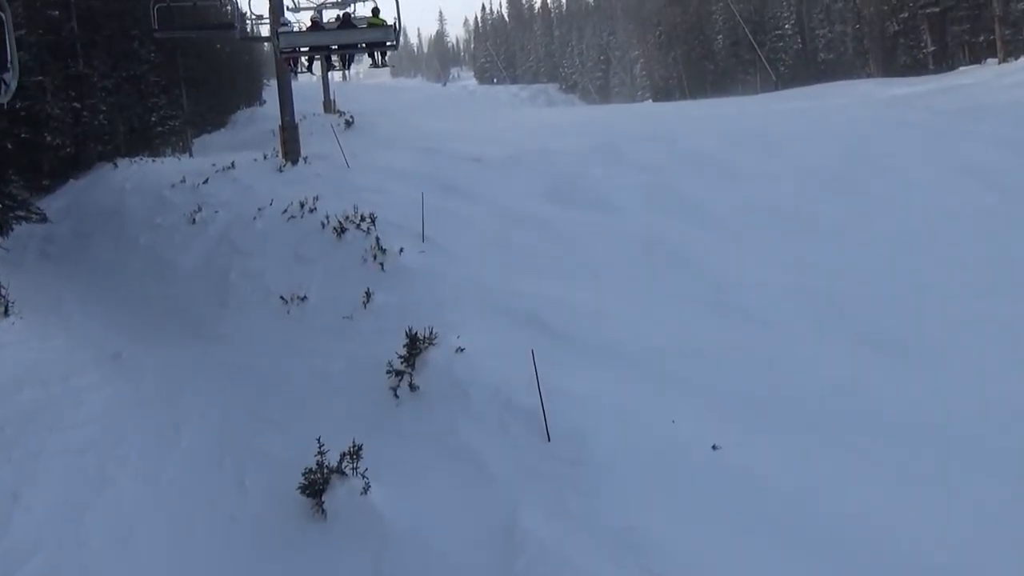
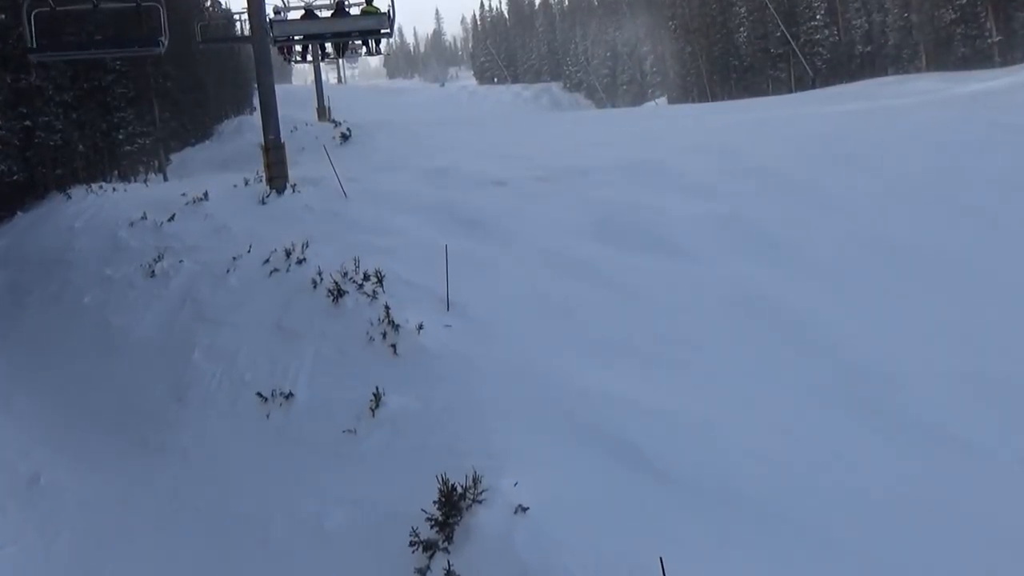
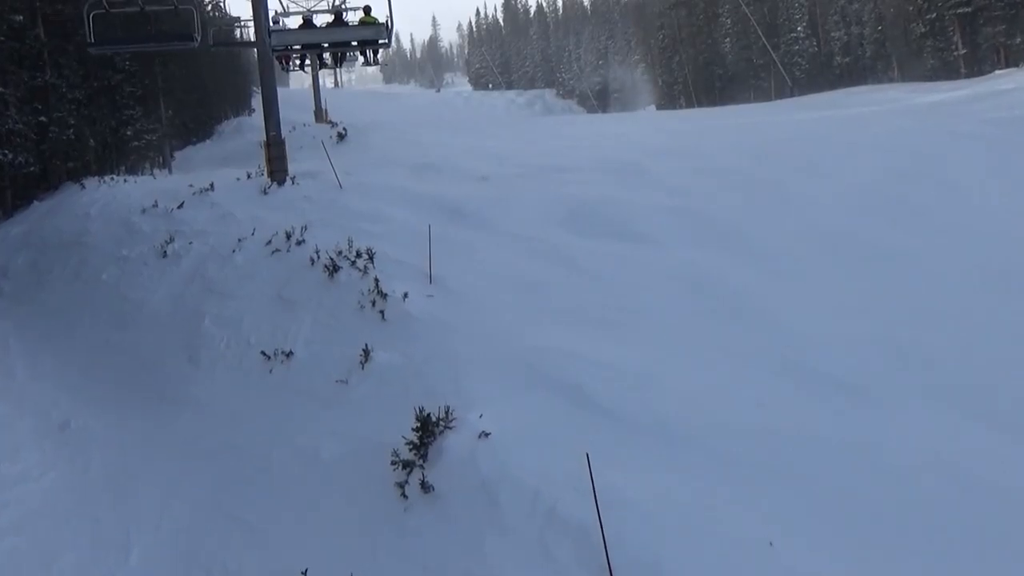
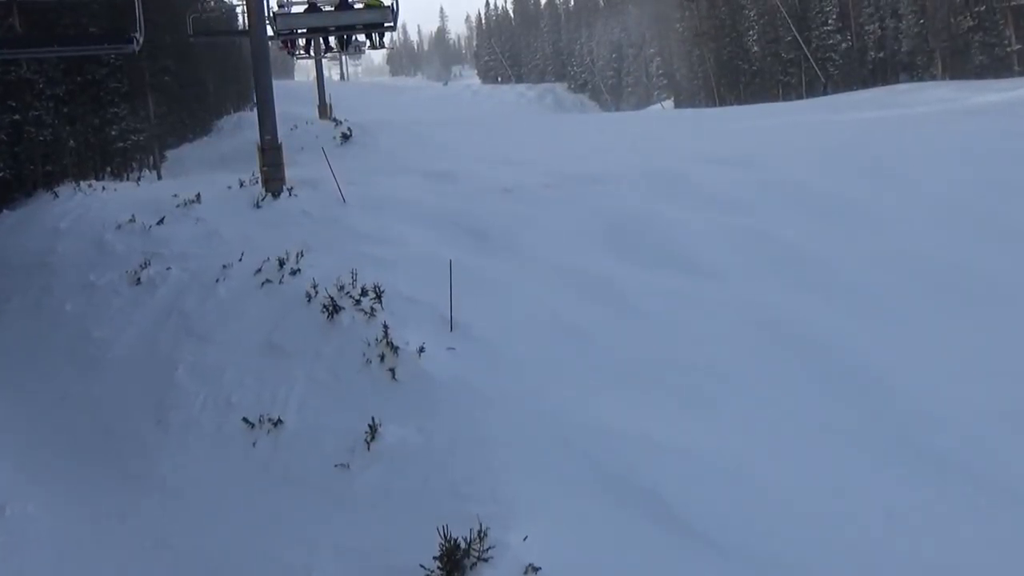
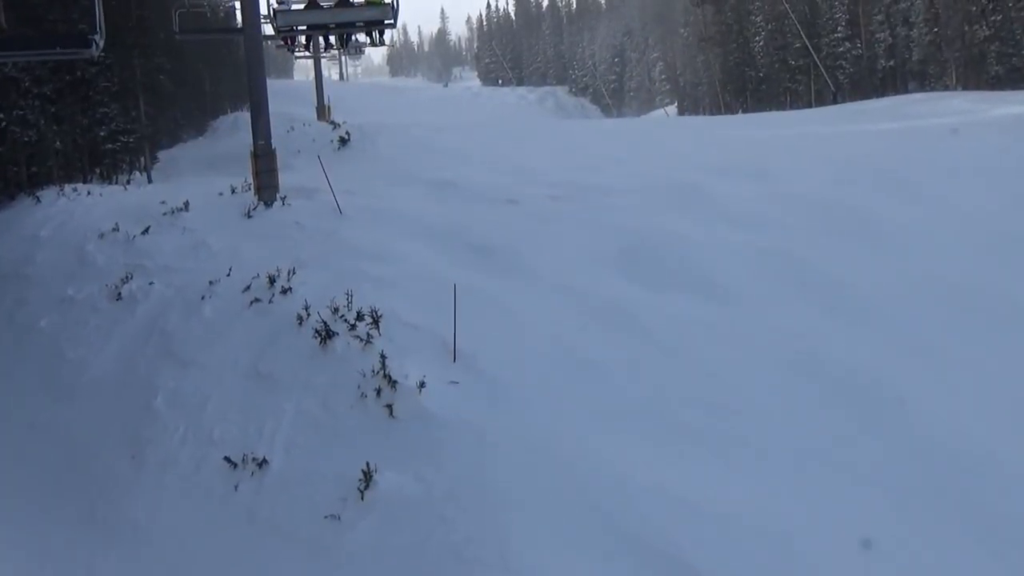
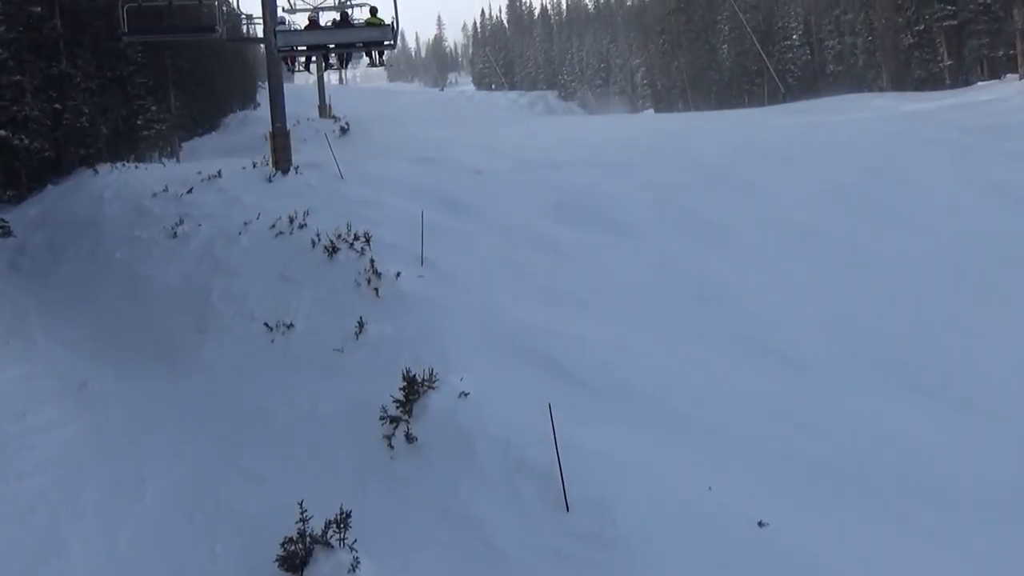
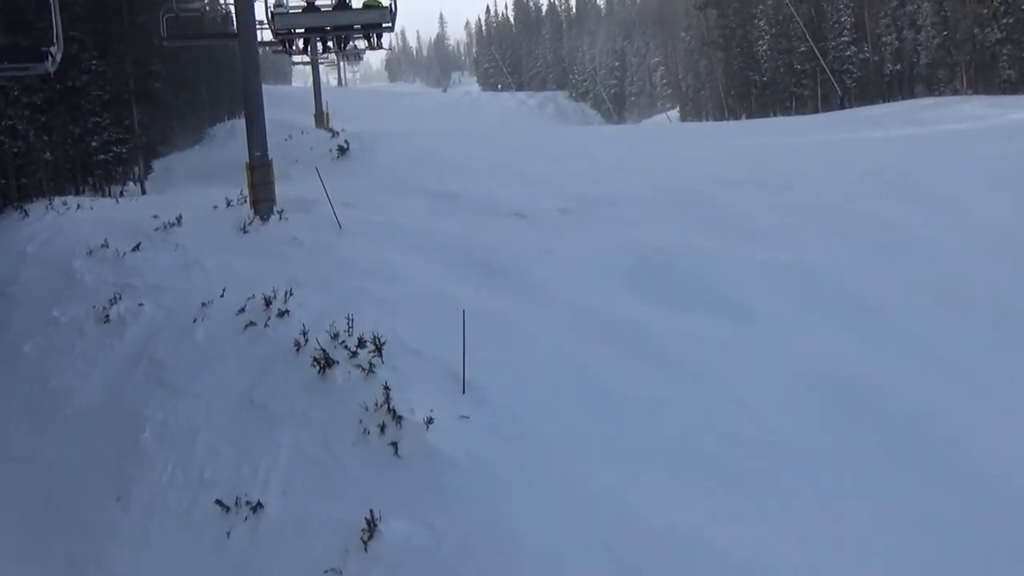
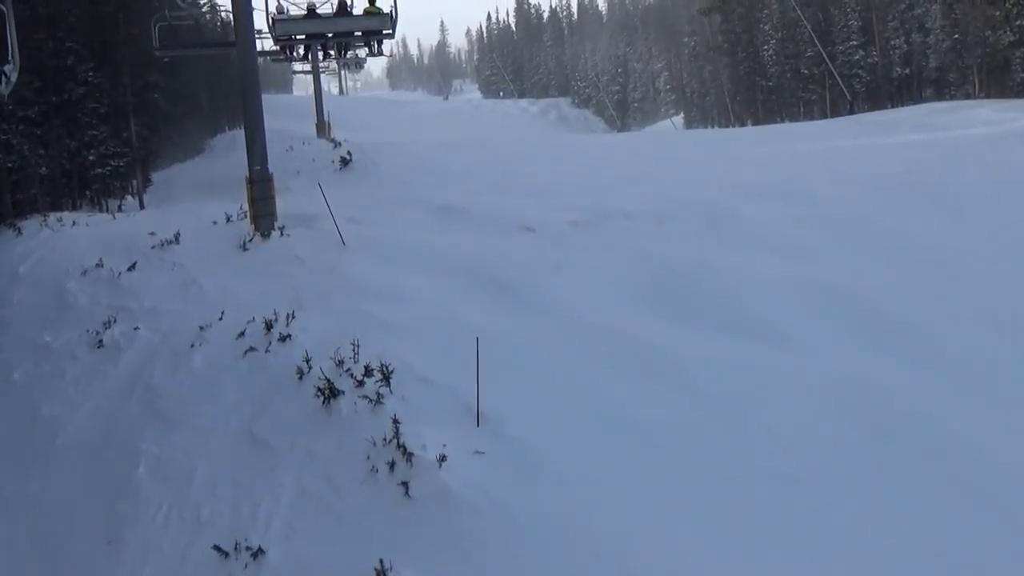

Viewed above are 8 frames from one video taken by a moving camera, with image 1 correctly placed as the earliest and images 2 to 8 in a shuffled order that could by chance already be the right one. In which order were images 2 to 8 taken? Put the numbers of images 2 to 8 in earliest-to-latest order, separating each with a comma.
6, 3, 2, 4, 5, 7, 8
